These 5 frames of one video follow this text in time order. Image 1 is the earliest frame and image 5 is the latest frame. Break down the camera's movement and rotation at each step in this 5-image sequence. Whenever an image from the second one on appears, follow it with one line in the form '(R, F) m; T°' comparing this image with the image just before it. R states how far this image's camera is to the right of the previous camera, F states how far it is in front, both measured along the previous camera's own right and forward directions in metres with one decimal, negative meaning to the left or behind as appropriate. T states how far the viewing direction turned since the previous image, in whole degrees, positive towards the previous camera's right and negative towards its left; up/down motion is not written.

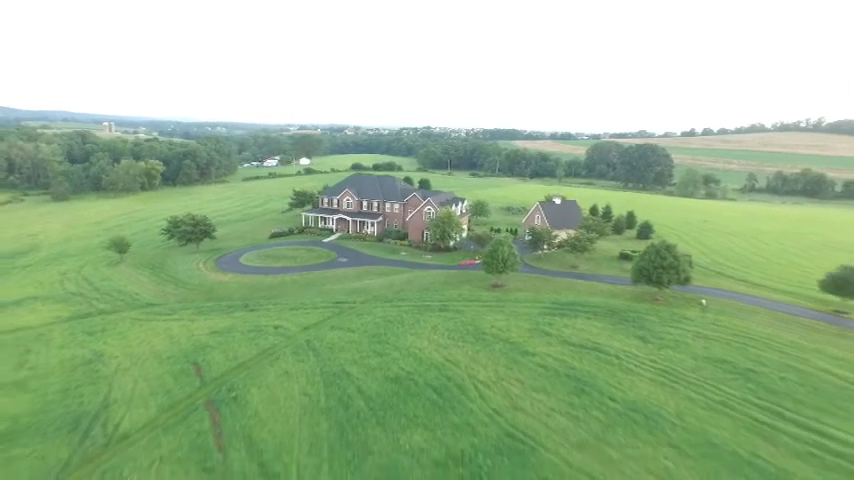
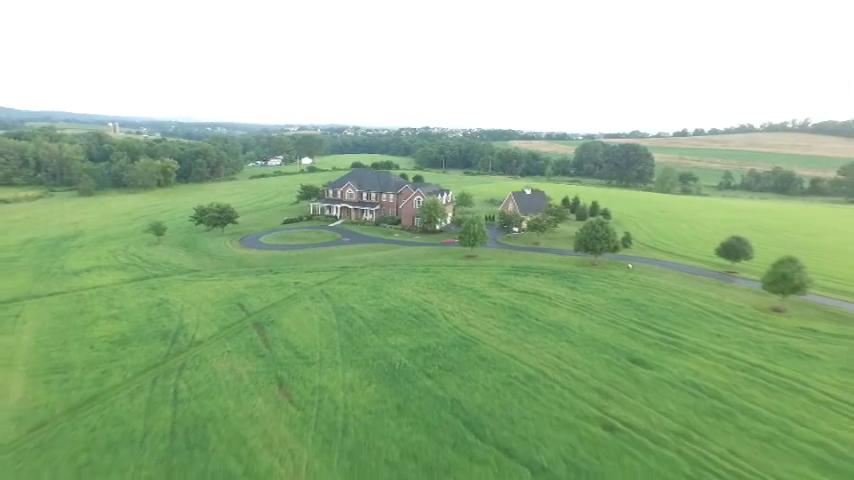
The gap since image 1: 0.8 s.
(+1.0, -9.7) m; 0°
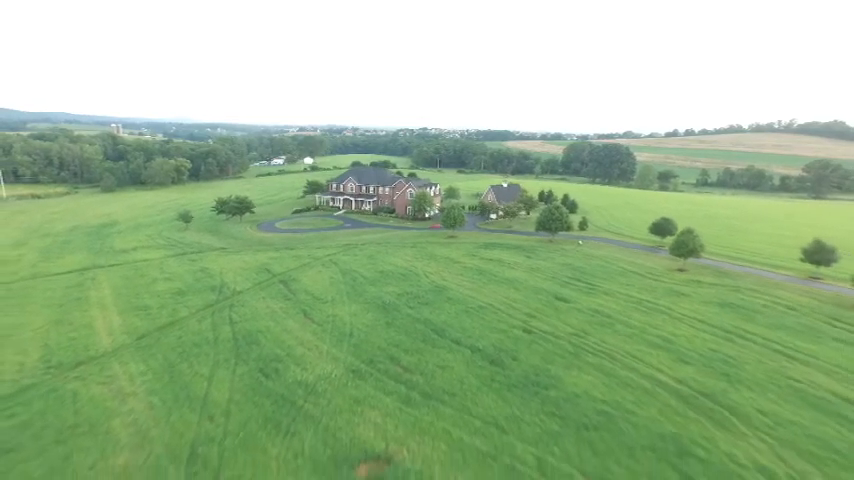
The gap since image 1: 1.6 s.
(+1.0, -10.0) m; 0°
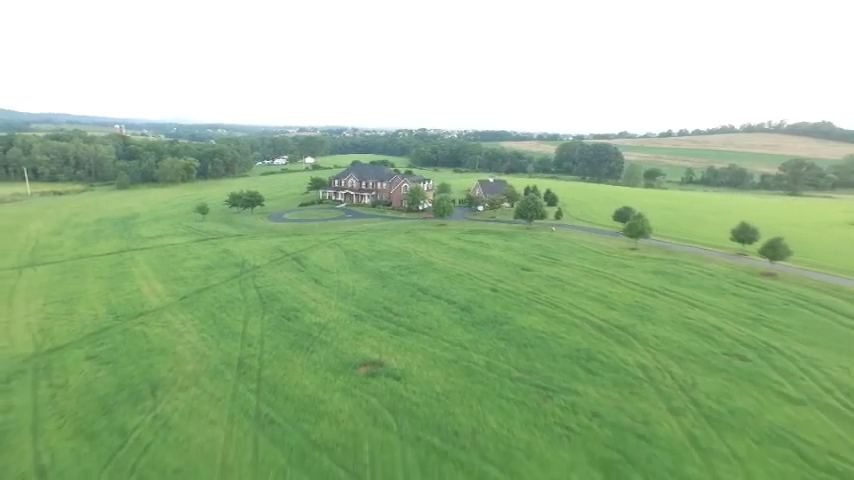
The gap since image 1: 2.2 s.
(+0.8, -7.6) m; 0°
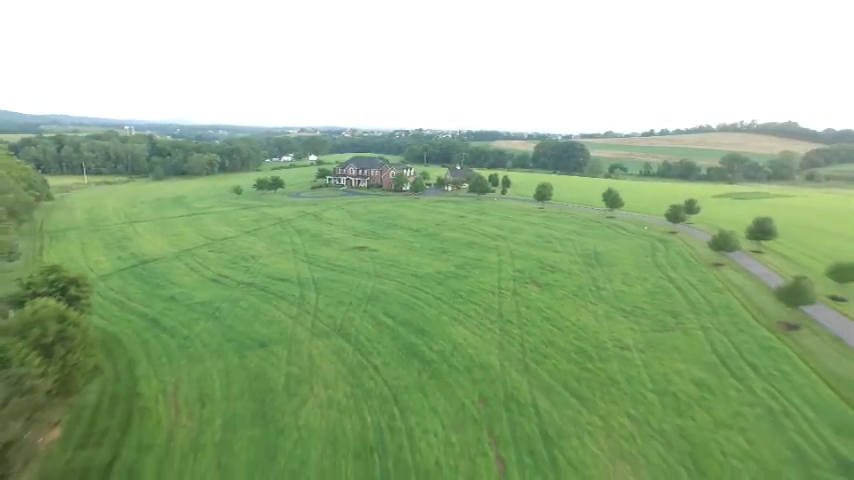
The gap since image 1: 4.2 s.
(+3.0, -24.2) m; 0°
